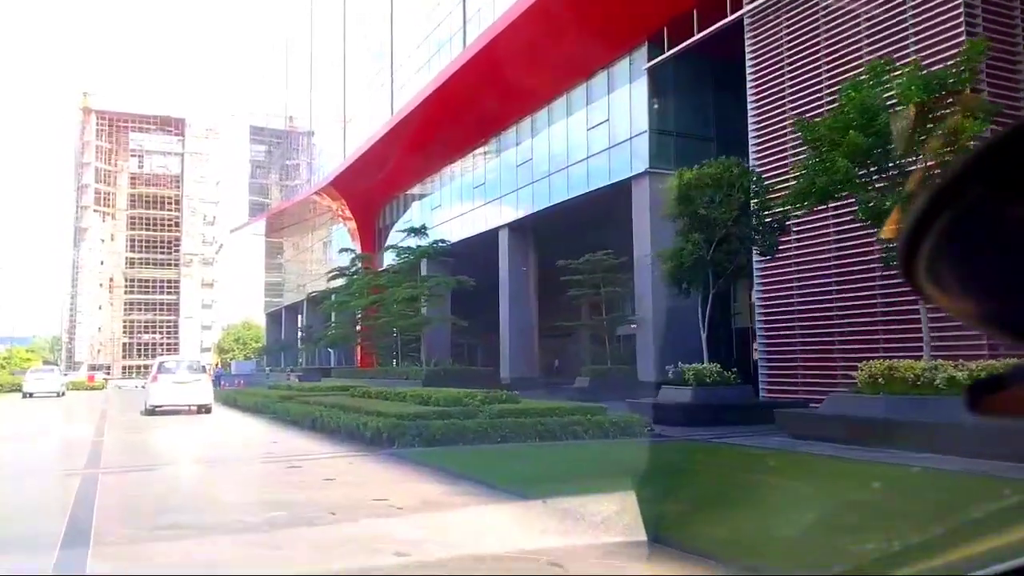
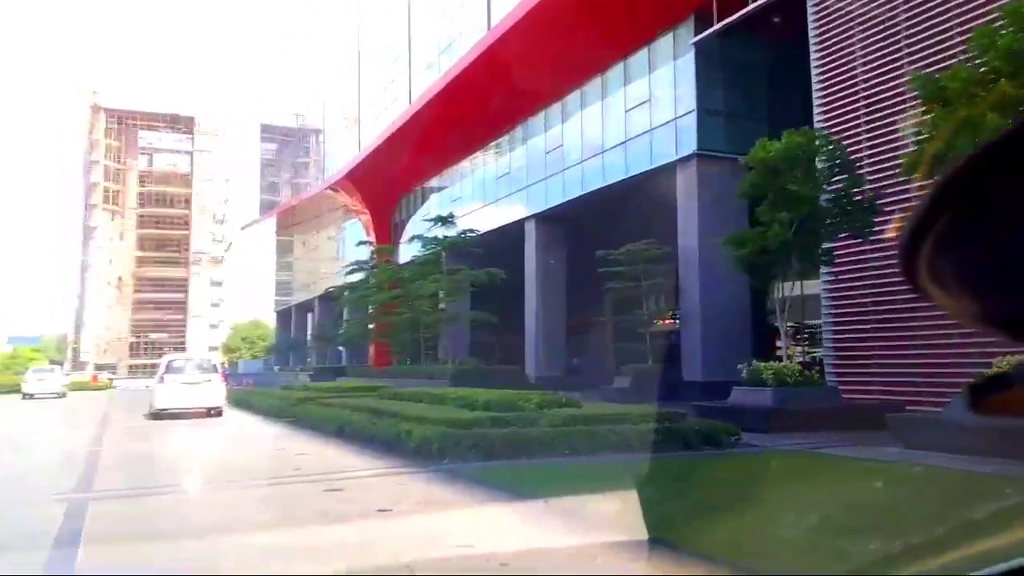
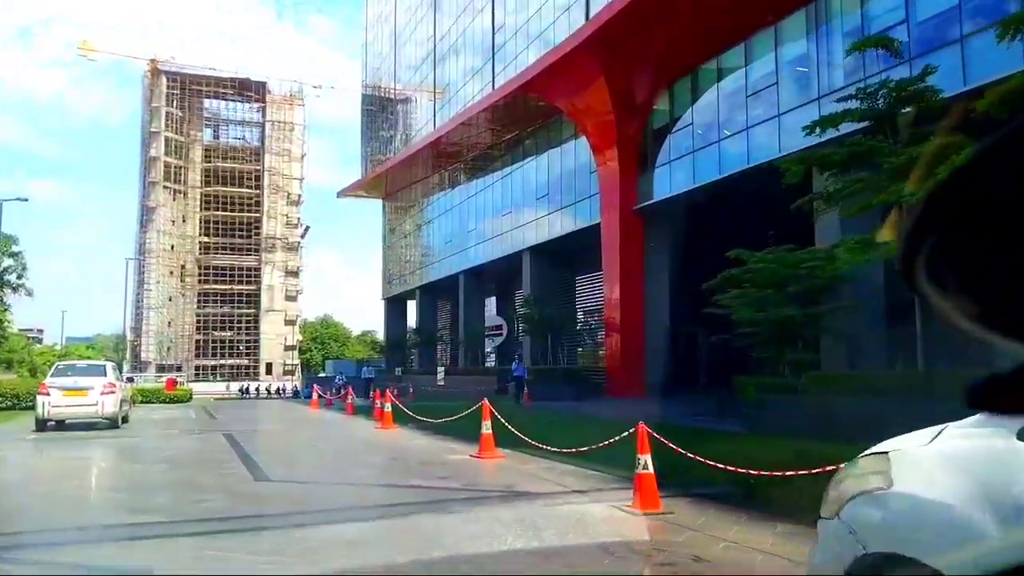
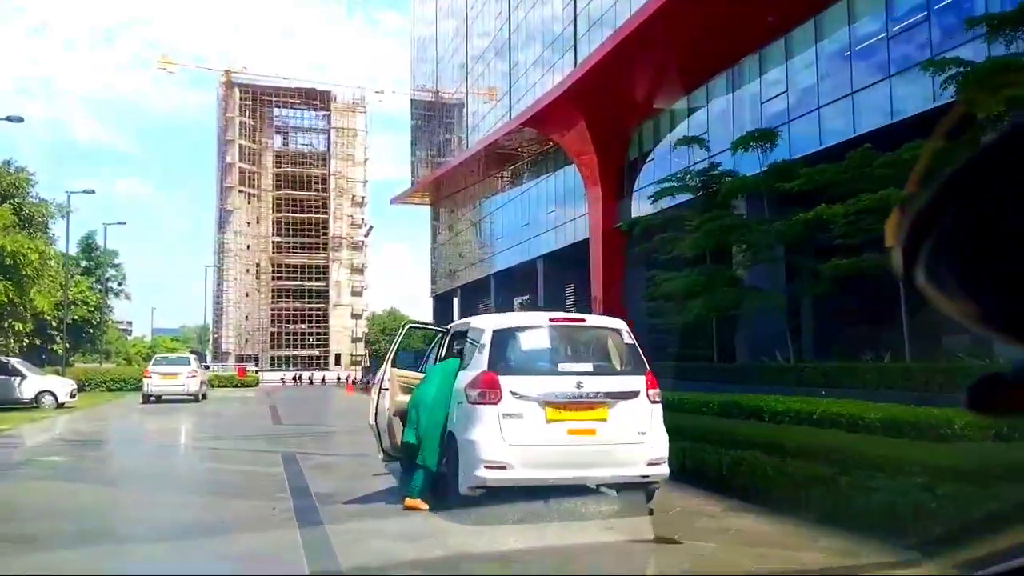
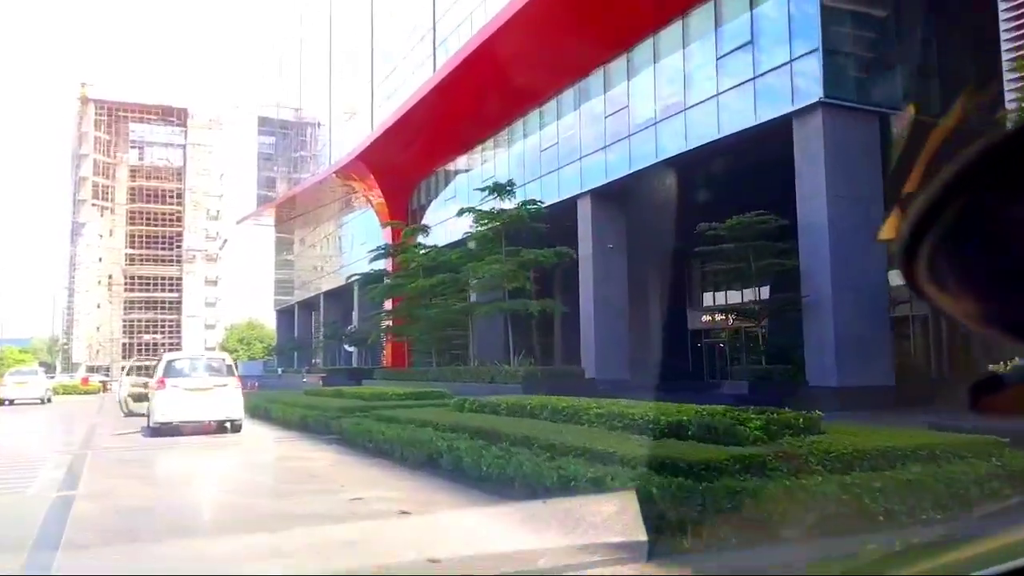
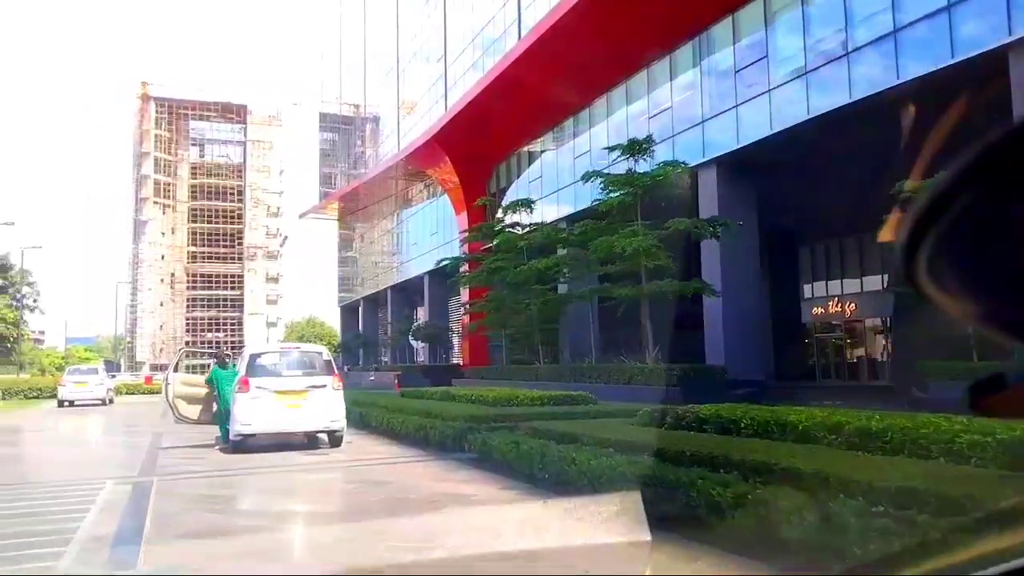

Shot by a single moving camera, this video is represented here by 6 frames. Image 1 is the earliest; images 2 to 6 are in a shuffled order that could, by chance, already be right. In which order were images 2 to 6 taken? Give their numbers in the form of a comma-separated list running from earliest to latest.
2, 5, 6, 4, 3
